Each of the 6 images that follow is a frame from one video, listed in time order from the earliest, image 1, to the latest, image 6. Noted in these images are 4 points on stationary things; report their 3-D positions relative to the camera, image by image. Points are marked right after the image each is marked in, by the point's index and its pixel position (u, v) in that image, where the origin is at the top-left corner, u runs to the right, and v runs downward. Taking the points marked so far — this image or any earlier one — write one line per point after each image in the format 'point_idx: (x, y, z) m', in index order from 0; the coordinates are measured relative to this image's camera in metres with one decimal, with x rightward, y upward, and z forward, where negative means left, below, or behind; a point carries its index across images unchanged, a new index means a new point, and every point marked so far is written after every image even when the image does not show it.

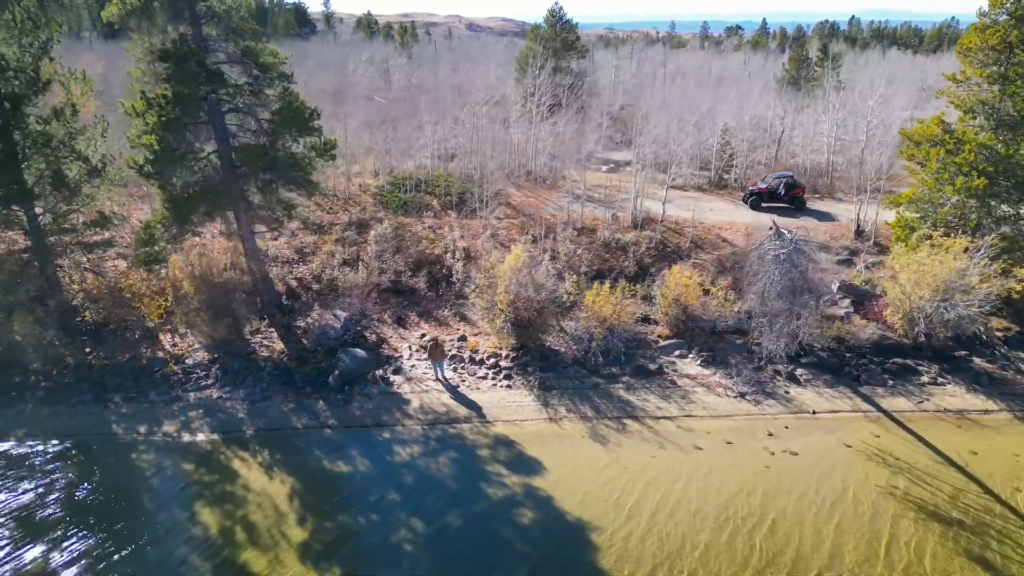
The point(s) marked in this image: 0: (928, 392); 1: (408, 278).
0: (+9.1, -2.3, +13.5) m
1: (-3.1, +0.3, +18.7) m
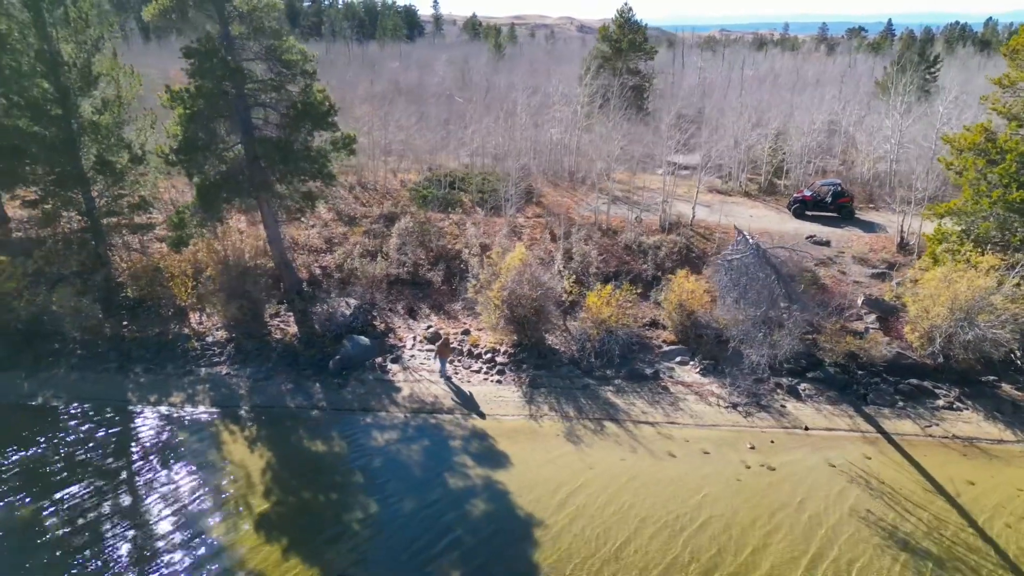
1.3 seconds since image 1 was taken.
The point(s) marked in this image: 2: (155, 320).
0: (+8.7, -2.6, +12.6) m
1: (-2.7, +0.5, +19.2) m
2: (-9.8, -0.9, +16.8) m
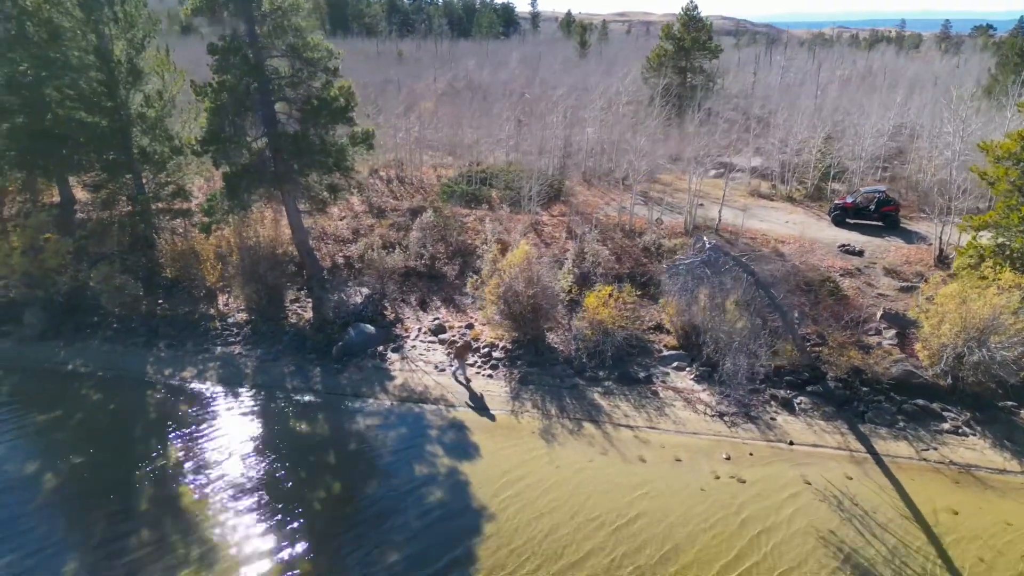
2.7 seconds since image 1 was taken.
0: (+8.2, -3.0, +11.9) m
1: (-2.2, +0.8, +19.6) m
2: (-9.6, -0.3, +18.0) m
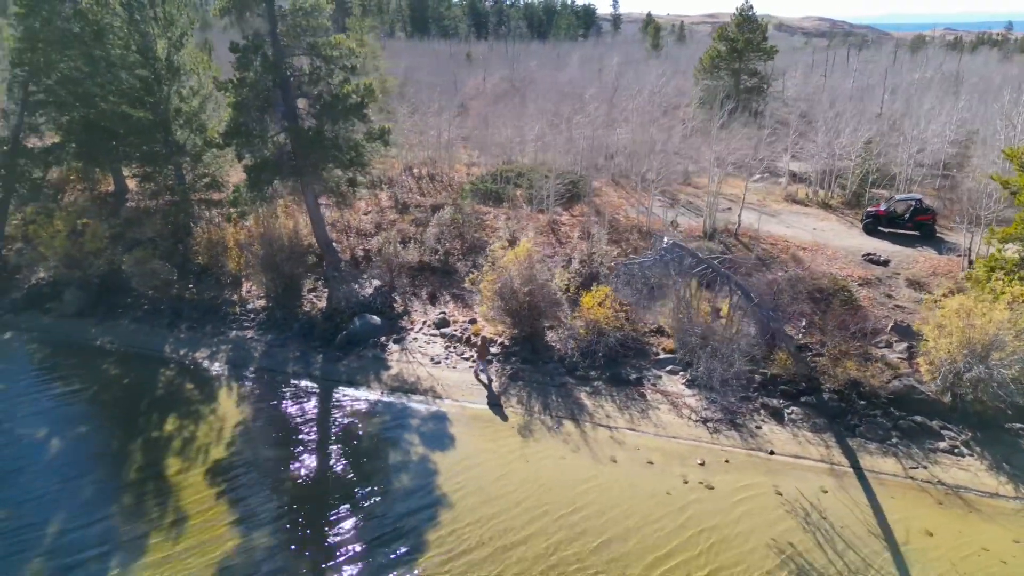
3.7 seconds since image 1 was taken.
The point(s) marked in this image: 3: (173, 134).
0: (+7.8, -3.2, +11.4) m
1: (-1.8, +0.9, +20.0) m
2: (-9.3, +0.1, +19.0) m
3: (-10.5, +4.8, +19.3) m
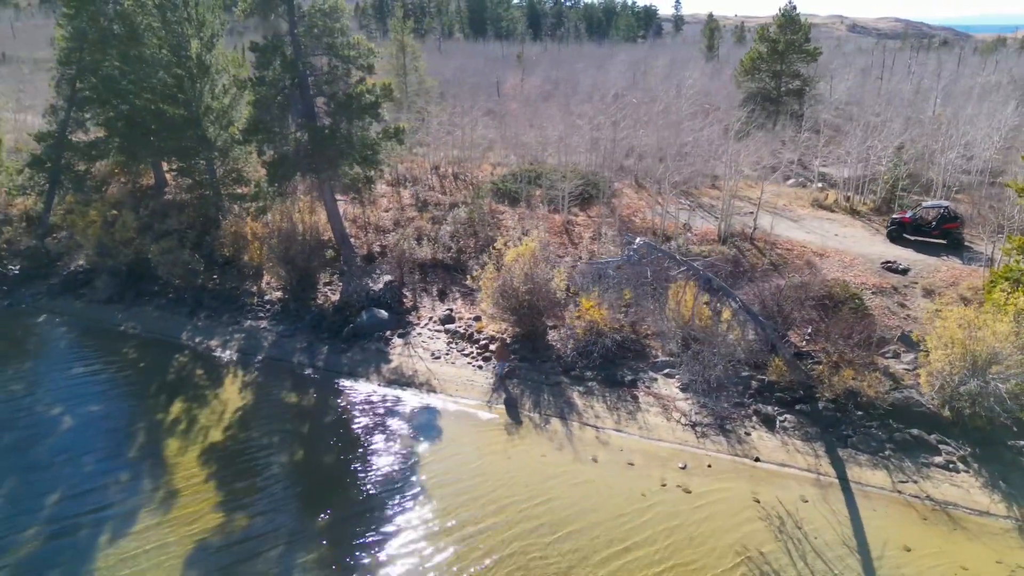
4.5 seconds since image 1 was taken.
0: (+7.4, -3.4, +11.1) m
1: (-1.5, +1.0, +20.3) m
2: (-9.1, +0.4, +19.8) m
3: (-10.1, +5.2, +20.2) m
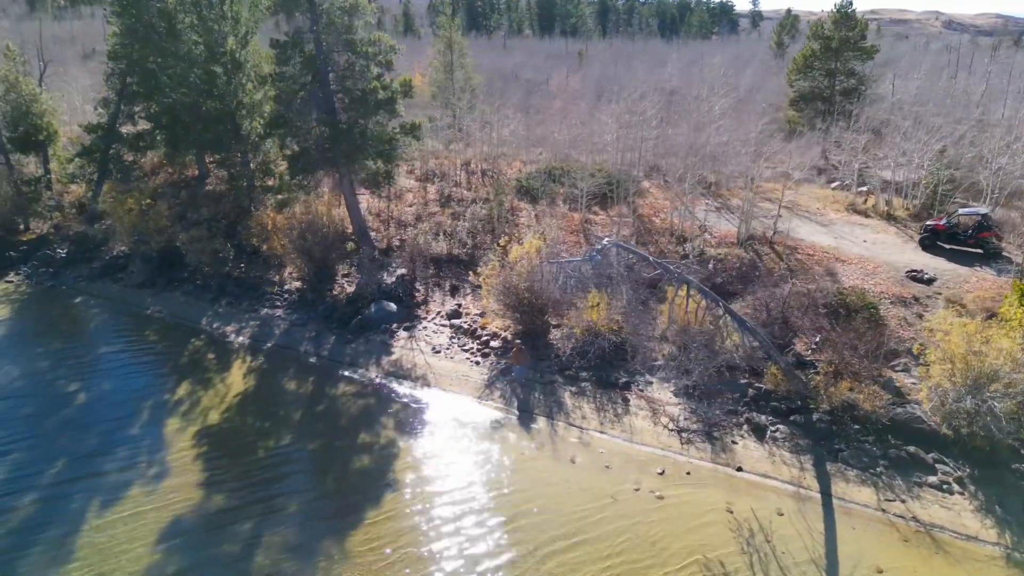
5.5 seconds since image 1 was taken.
0: (+7.0, -3.6, +10.6) m
1: (-1.0, +1.1, +20.5) m
2: (-8.6, +0.7, +20.7) m
3: (-9.5, +5.6, +21.1) m
